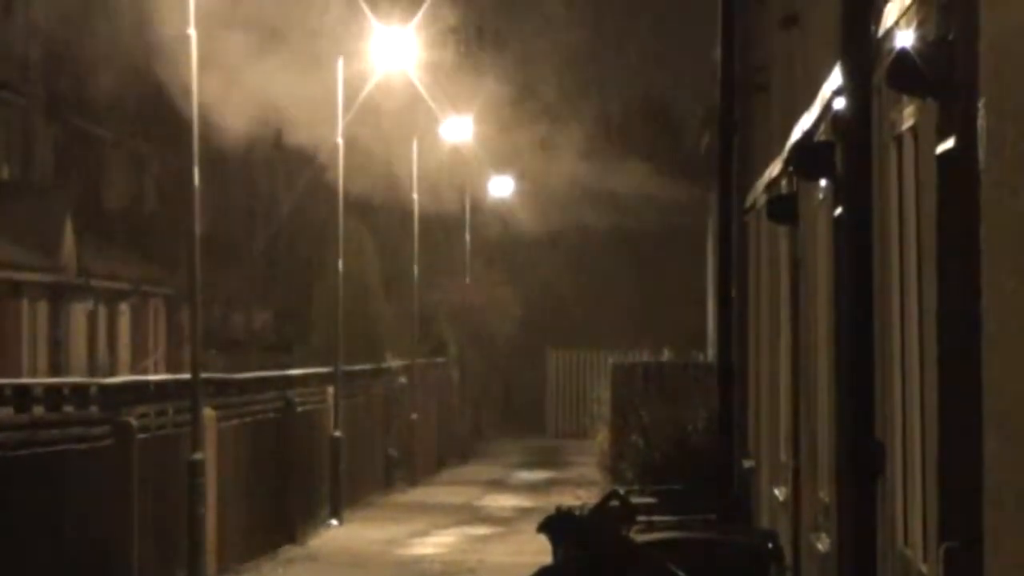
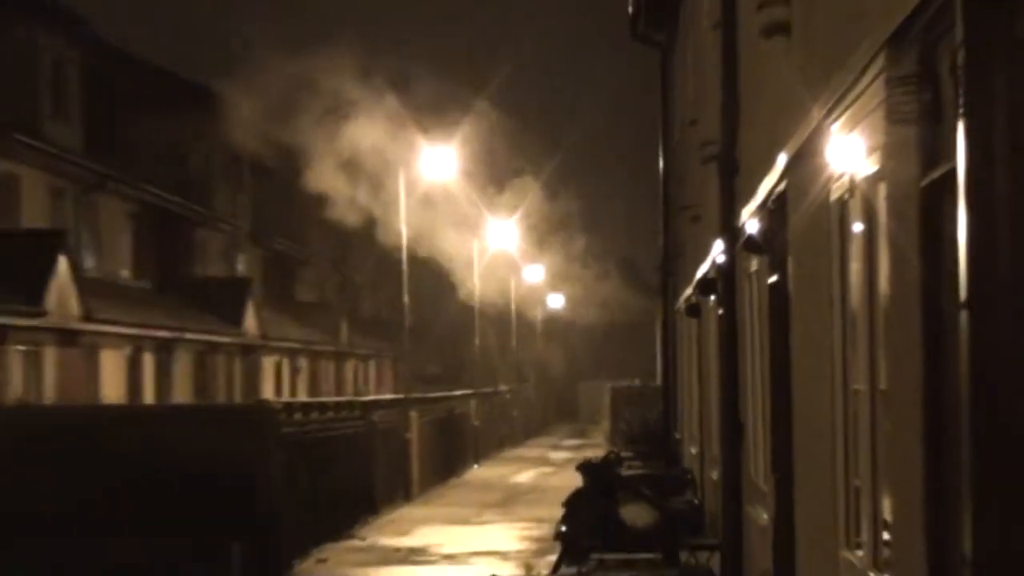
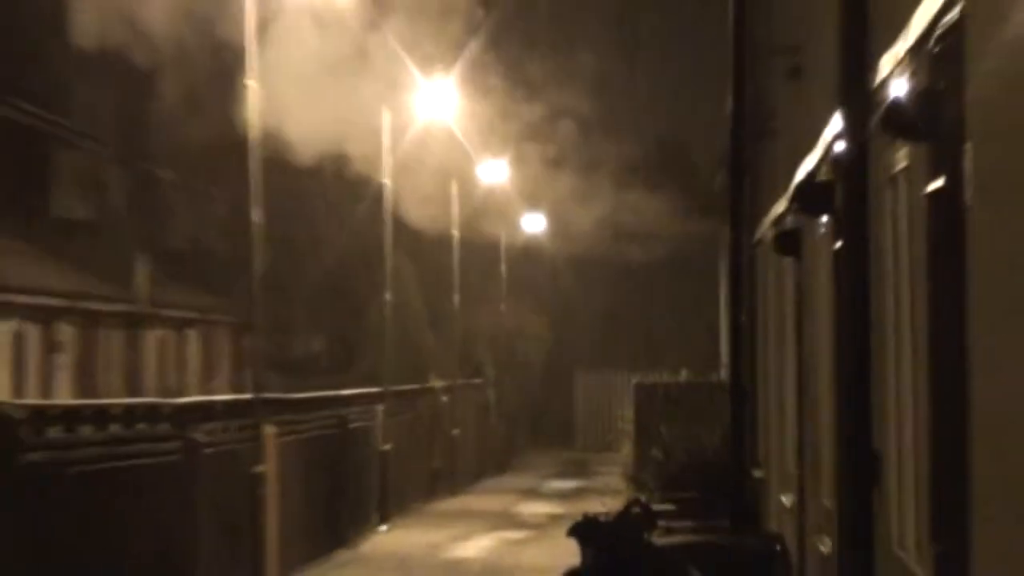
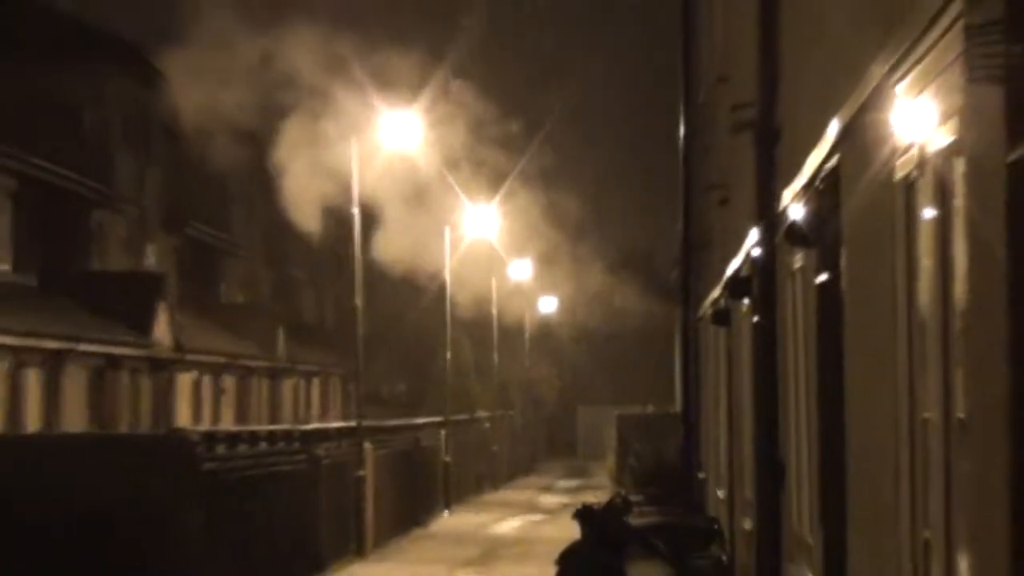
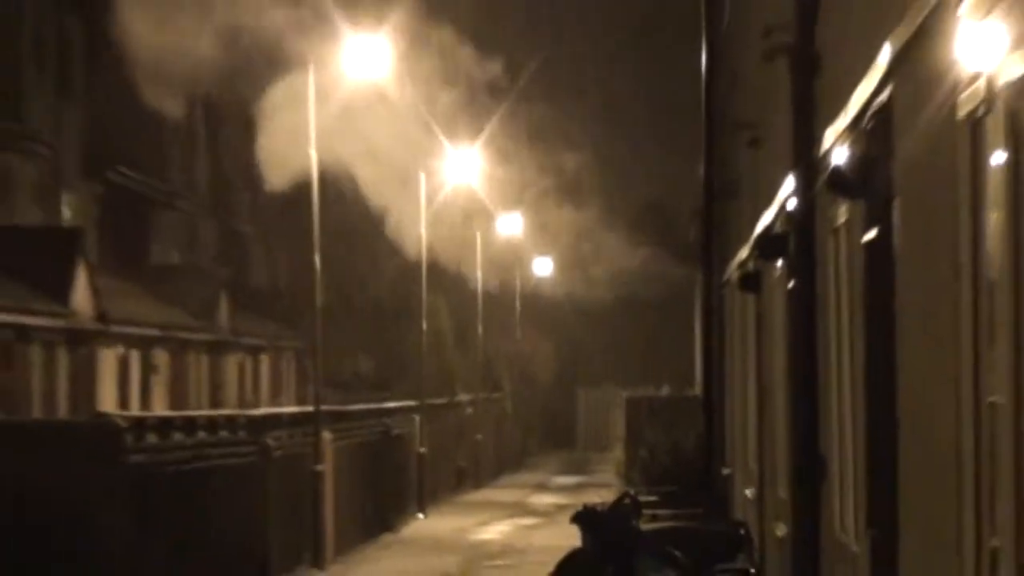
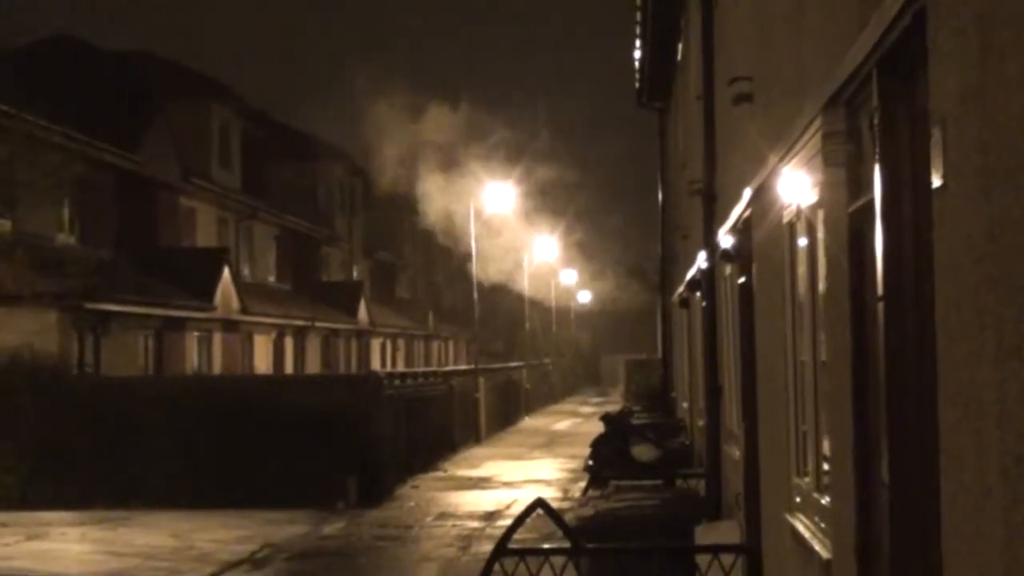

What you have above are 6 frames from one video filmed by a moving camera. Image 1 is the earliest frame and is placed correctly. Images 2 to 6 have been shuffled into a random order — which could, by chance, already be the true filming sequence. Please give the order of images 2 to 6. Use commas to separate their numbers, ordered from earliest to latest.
3, 5, 4, 2, 6
